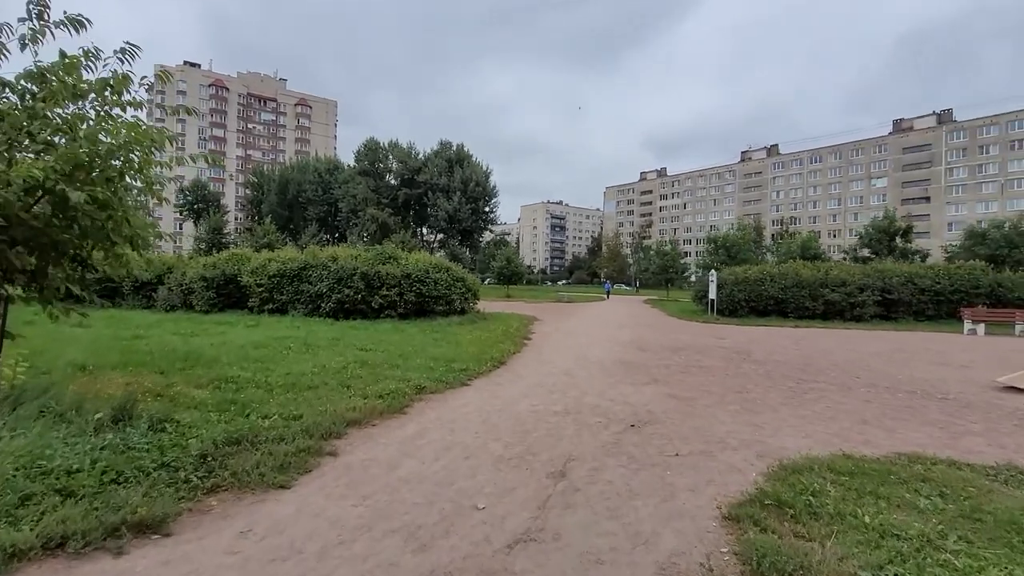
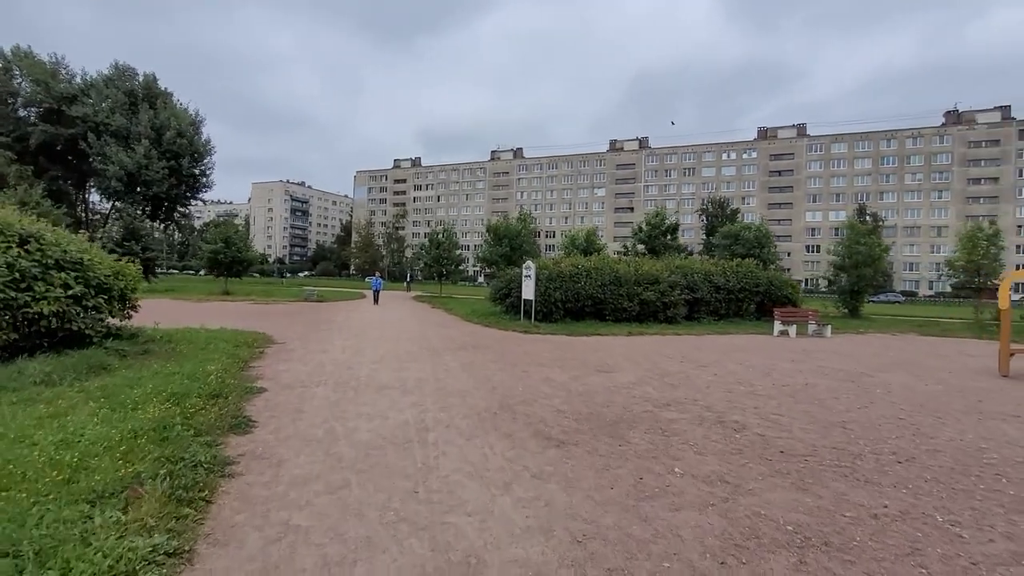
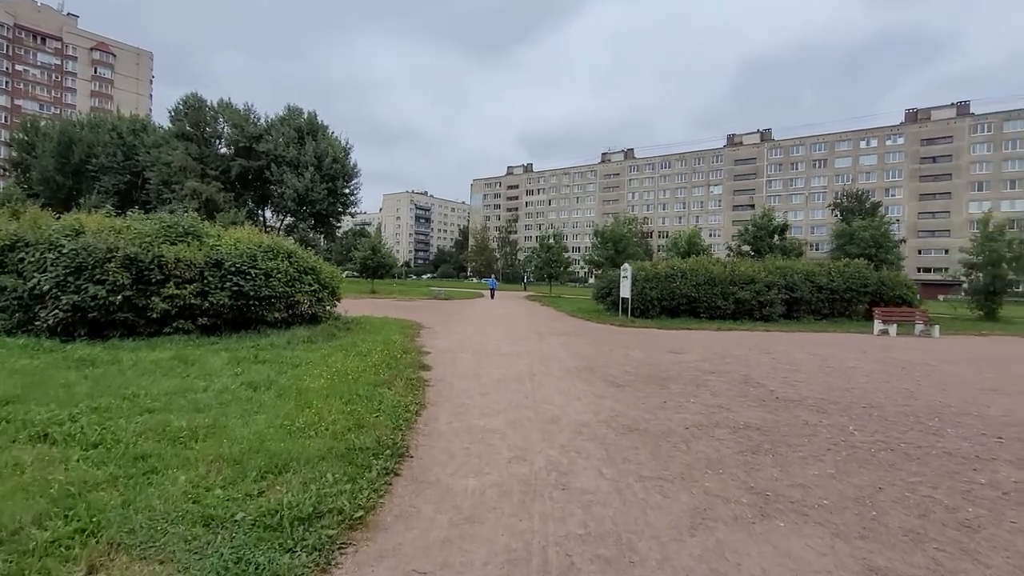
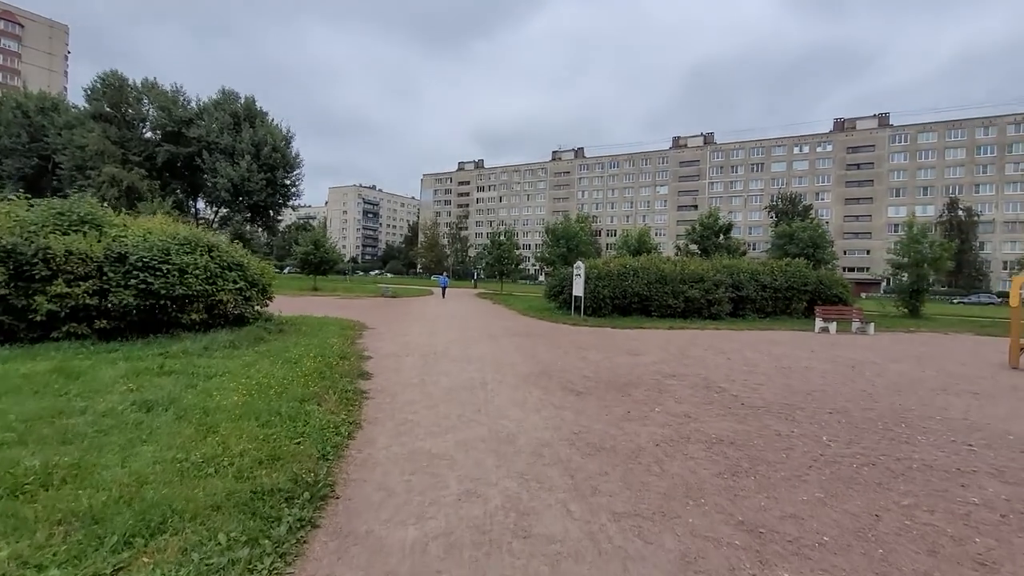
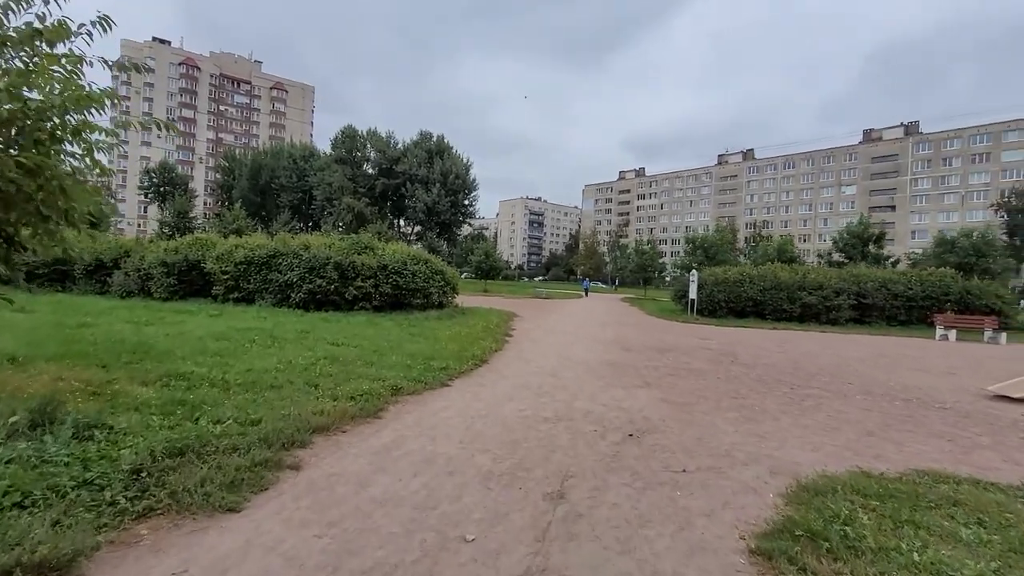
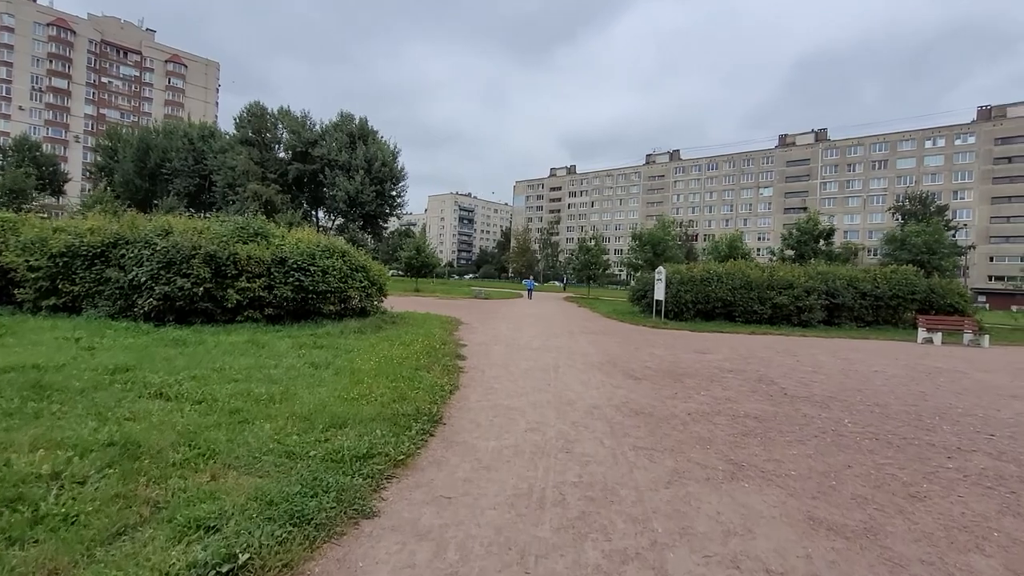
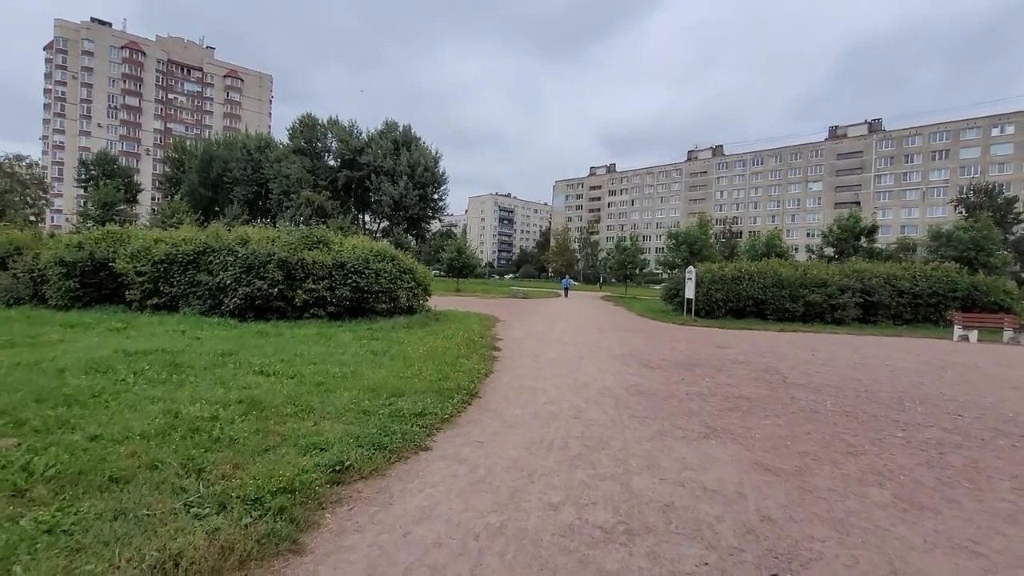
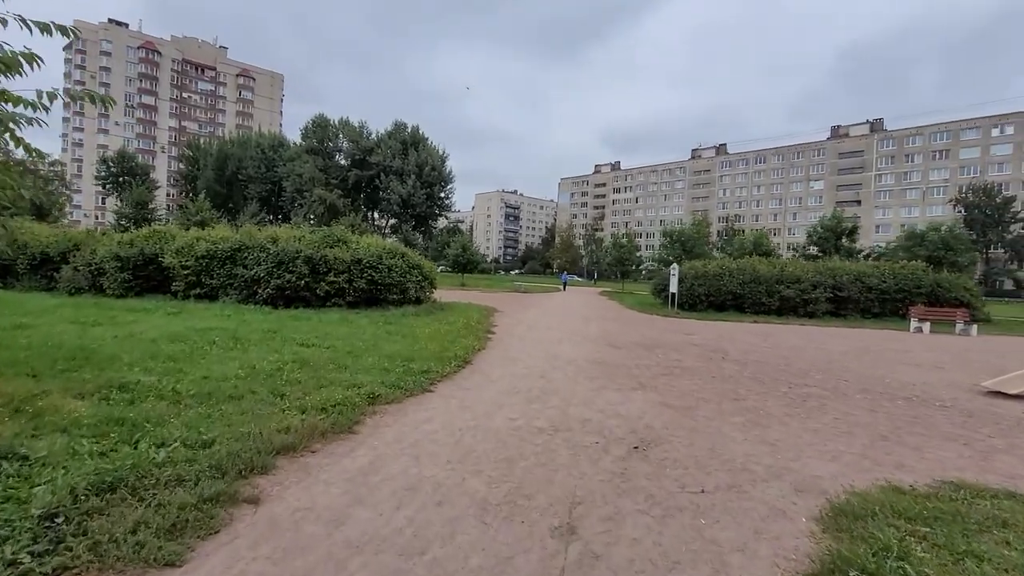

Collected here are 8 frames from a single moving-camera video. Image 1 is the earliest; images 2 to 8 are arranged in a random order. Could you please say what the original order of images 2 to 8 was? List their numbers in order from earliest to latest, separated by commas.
5, 8, 7, 6, 3, 4, 2
